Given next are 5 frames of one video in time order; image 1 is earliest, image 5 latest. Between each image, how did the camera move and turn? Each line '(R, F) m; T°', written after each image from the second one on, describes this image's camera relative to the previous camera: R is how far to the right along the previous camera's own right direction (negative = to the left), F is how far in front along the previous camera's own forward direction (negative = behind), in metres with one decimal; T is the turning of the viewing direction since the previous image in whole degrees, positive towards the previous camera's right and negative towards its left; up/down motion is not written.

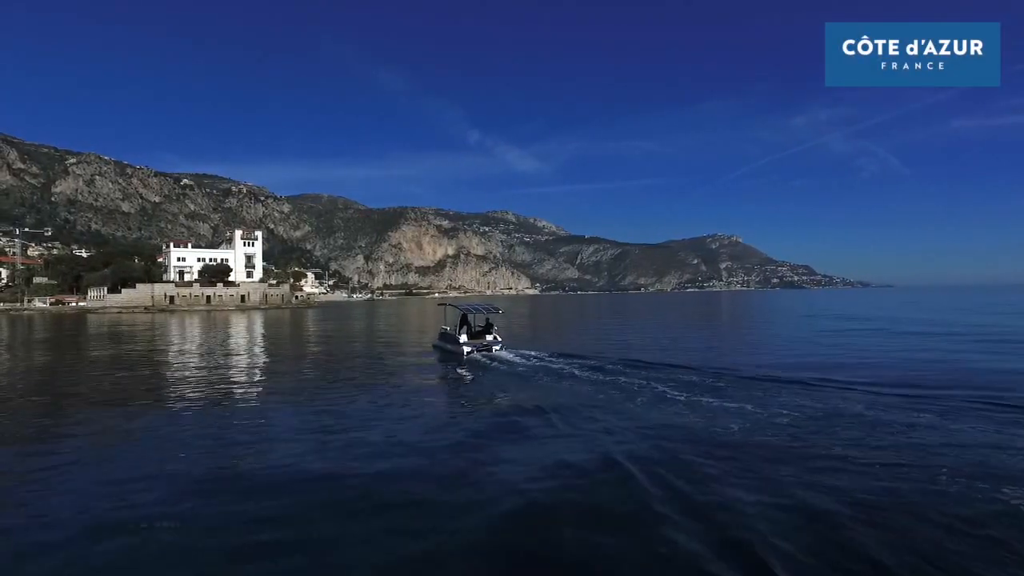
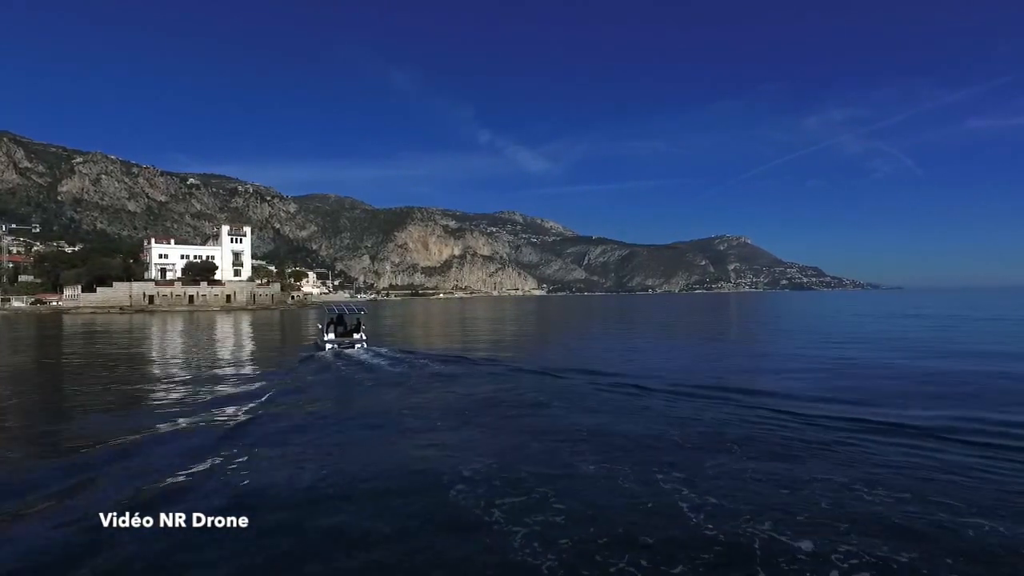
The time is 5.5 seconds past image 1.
(+2.3, +1.4) m; -1°
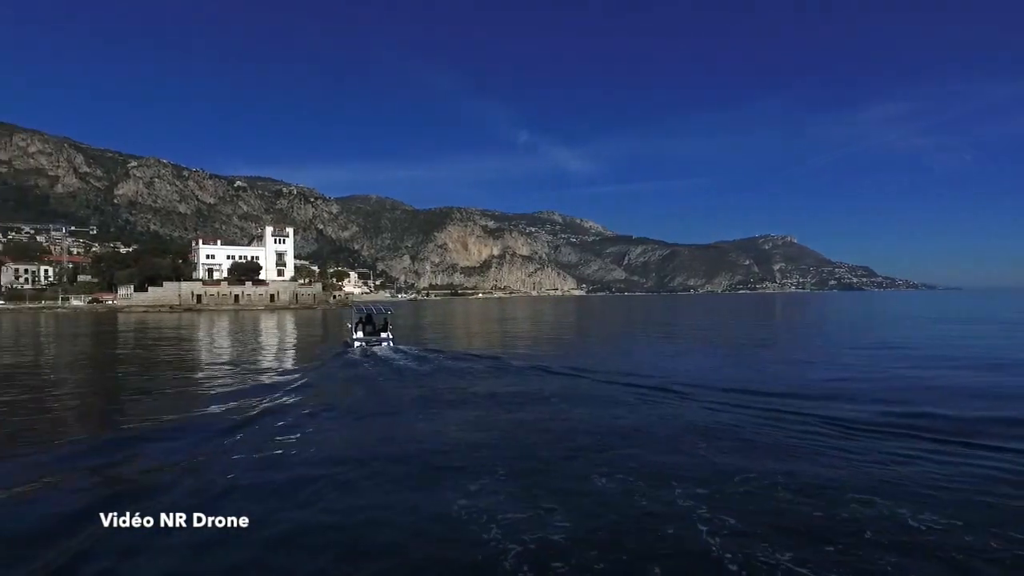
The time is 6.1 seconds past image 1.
(+0.2, +0.3) m; -4°
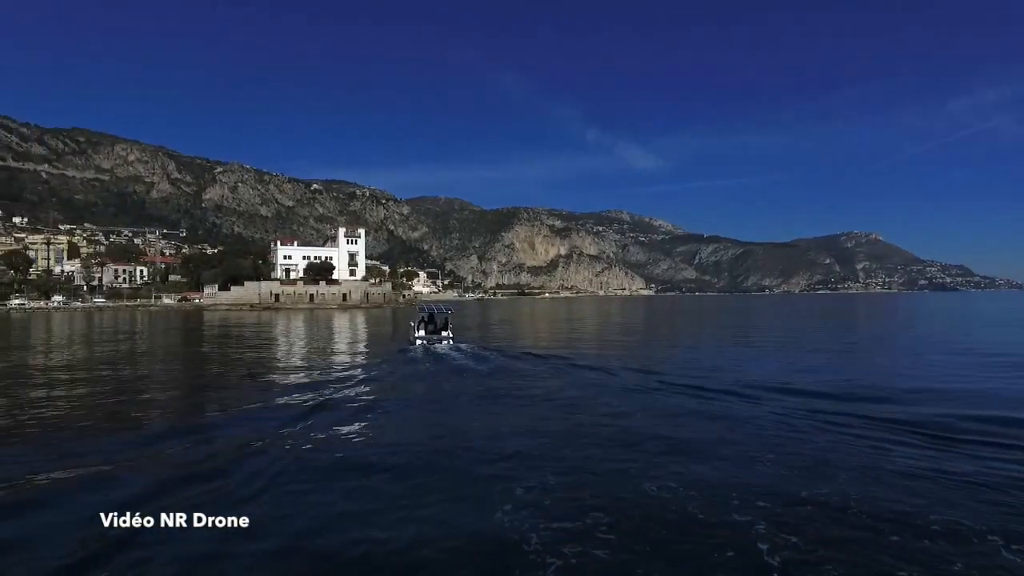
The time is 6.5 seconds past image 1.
(+0.2, +0.3) m; -6°
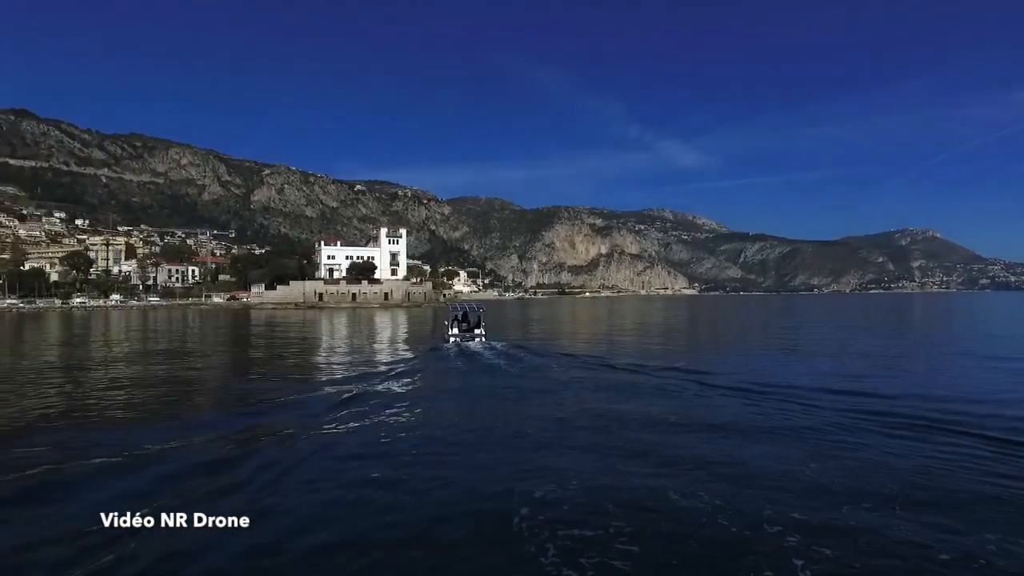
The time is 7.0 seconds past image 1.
(+0.1, +0.1) m; -4°
